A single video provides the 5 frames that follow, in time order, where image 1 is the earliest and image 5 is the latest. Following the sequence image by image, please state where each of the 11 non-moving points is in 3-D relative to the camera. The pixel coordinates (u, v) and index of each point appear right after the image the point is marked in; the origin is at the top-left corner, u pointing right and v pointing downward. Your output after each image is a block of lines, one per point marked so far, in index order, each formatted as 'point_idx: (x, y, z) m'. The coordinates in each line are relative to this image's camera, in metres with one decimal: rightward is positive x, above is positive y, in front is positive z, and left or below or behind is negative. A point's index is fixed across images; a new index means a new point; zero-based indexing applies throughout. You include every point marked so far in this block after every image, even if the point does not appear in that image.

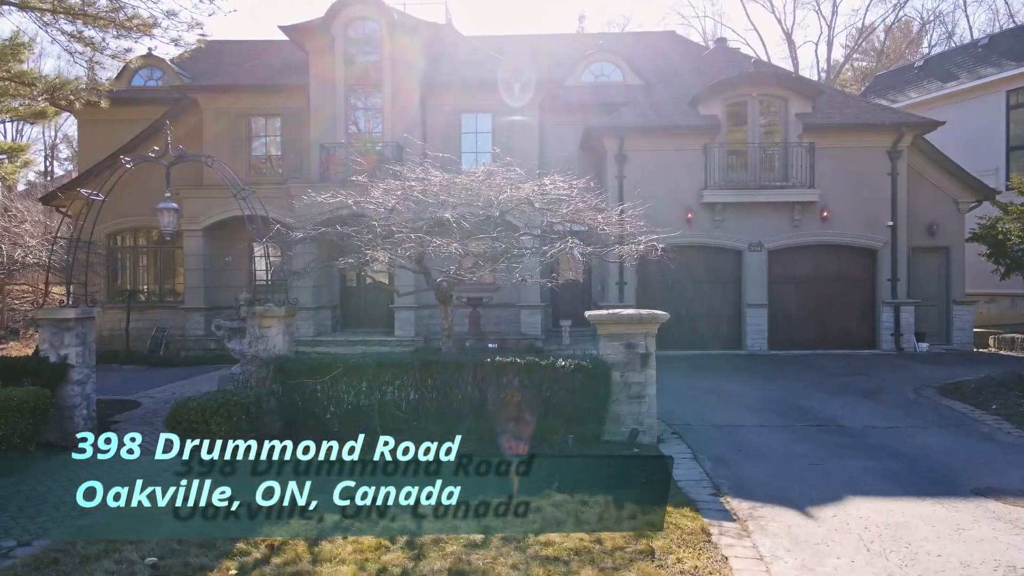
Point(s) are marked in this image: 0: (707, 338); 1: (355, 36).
0: (+3.8, -1.0, +14.5) m
1: (-3.2, +5.2, +15.5) m
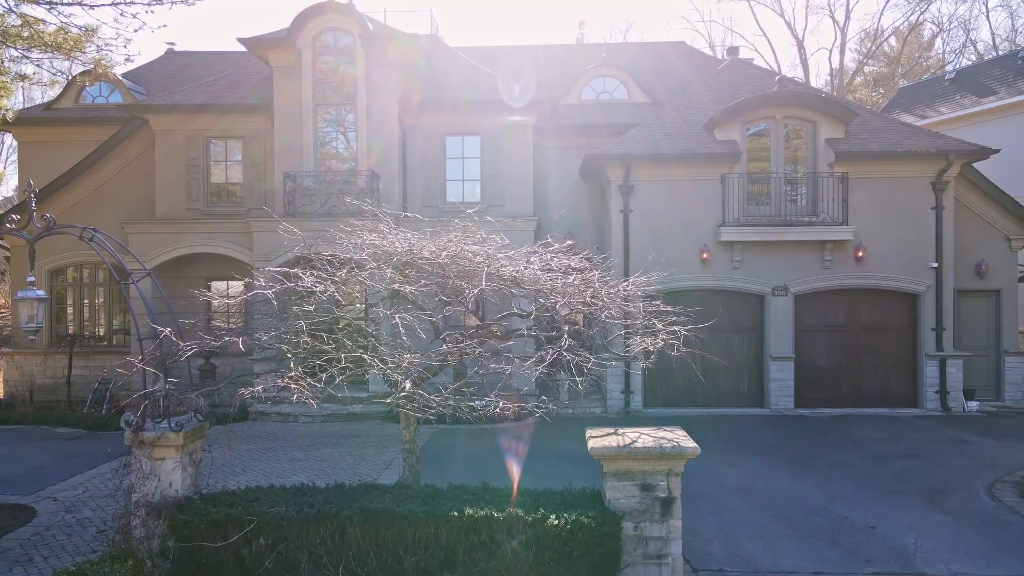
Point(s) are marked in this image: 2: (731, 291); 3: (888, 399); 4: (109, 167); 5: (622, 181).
0: (+3.6, -1.8, +12.8) m
1: (-3.4, +4.4, +13.8) m
2: (+3.7, 0.0, +12.7) m
3: (+6.3, -1.9, +12.6) m
4: (-7.7, +2.3, +14.4) m
5: (+1.8, +1.8, +12.6) m
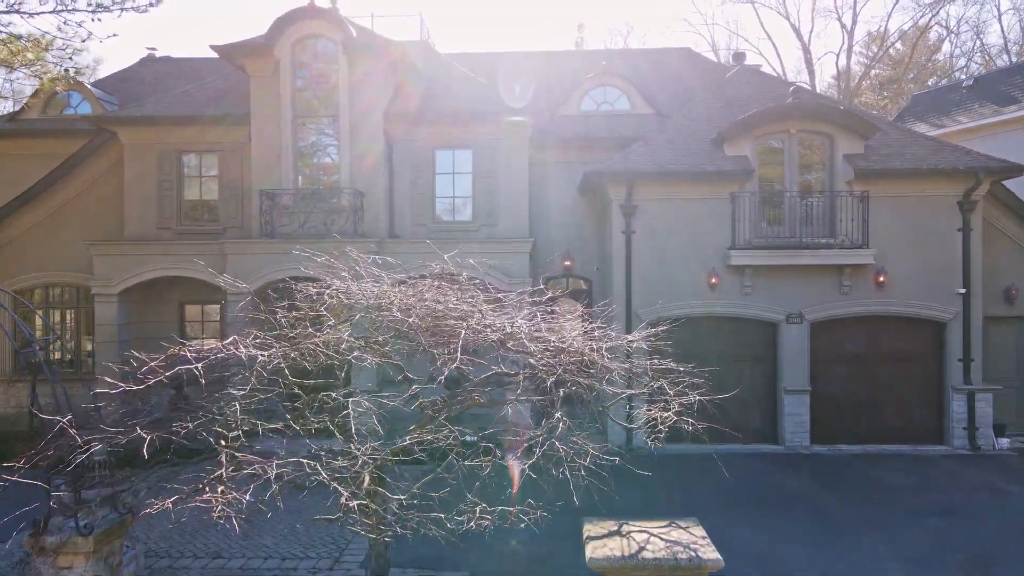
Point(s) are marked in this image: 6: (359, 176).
0: (+3.5, -2.3, +11.8) m
1: (-3.5, +4.0, +12.8) m
2: (+3.6, -0.5, +11.8) m
3: (+6.2, -2.3, +11.7) m
4: (-7.8, +1.9, +13.5) m
5: (+1.7, +1.4, +11.7) m
6: (-2.6, +1.9, +12.8) m
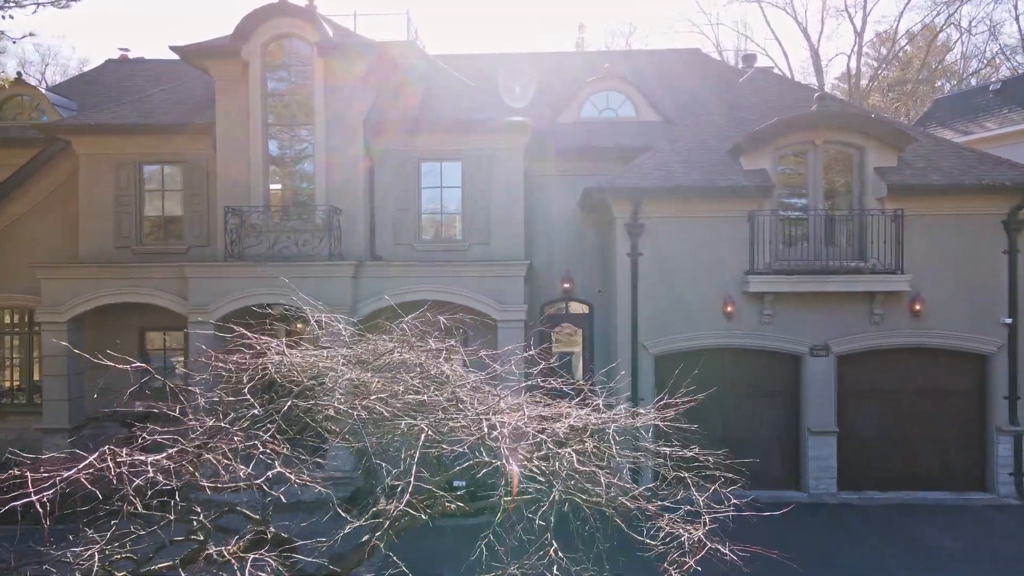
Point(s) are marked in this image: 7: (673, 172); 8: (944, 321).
0: (+3.4, -2.7, +10.6) m
1: (-3.6, +3.6, +11.6) m
2: (+3.5, -0.9, +10.5) m
3: (+6.1, -2.7, +10.5) m
4: (-7.9, +1.5, +12.3) m
5: (+1.6, +1.0, +10.5) m
6: (-2.7, +1.5, +11.6) m
7: (+2.3, +1.6, +10.6) m
8: (+6.0, -0.4, +10.3) m
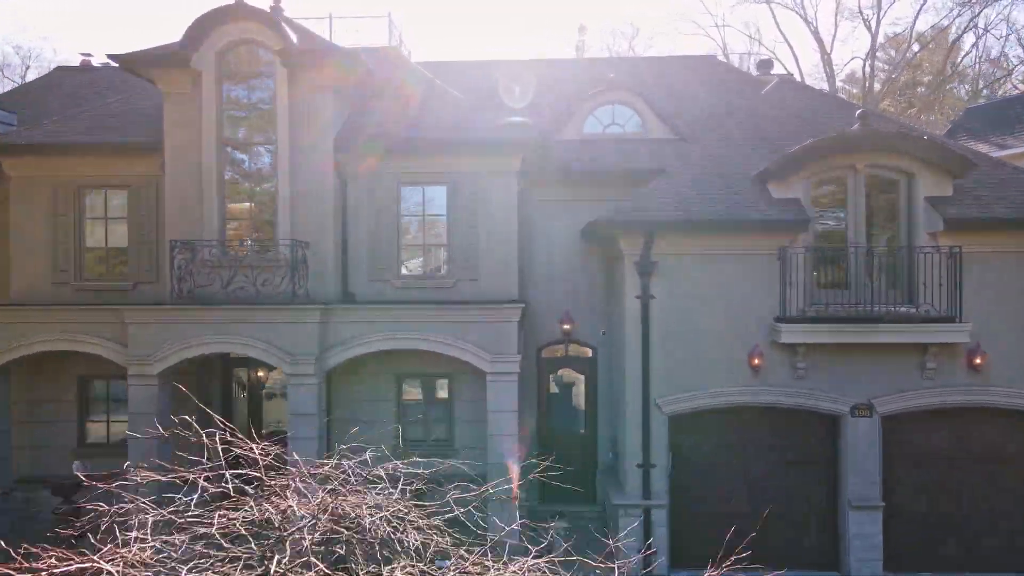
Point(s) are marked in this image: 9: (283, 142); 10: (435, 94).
0: (+3.3, -3.3, +9.1) m
1: (-3.7, +3.0, +10.2) m
2: (+3.4, -1.5, +9.1) m
3: (+6.0, -3.3, +9.0) m
4: (-8.1, +0.9, +10.8) m
5: (+1.5, +0.4, +9.0) m
6: (-2.8, +0.9, +10.1) m
7: (+2.2, +1.0, +9.1) m
8: (+5.9, -1.0, +8.8) m
9: (-3.1, +1.9, +10.0) m
10: (-1.3, +3.0, +11.7) m
